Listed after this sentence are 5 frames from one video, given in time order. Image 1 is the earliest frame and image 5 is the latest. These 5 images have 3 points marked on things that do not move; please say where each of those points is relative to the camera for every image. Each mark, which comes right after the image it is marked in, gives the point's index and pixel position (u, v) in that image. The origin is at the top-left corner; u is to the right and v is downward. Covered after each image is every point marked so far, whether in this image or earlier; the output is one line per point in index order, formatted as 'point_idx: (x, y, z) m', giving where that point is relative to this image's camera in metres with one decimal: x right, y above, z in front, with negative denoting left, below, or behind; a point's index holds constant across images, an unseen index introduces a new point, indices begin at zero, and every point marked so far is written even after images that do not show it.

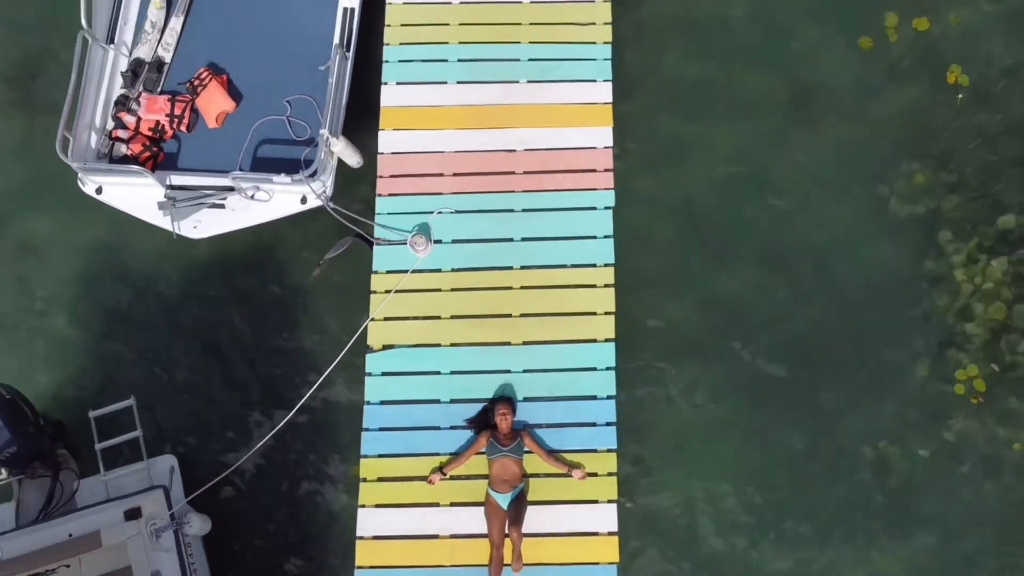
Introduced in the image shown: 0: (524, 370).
0: (+0.2, -0.9, +6.2) m
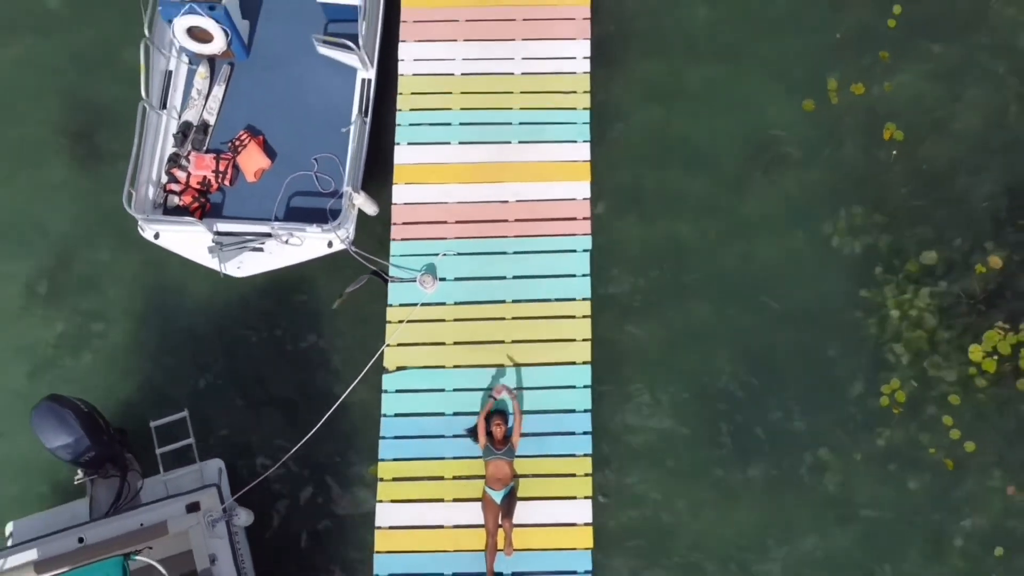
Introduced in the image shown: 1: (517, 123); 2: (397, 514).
0: (+0.1, -1.3, +7.4) m
1: (+0.1, +2.4, +7.9) m
2: (-1.5, -3.0, +7.2) m
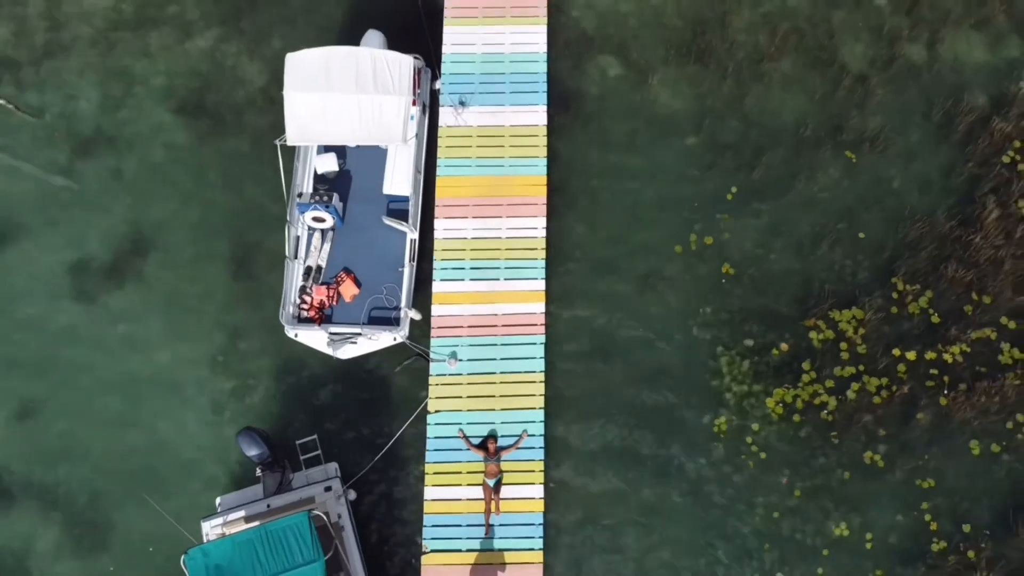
0: (-0.2, -3.2, +13.1) m
1: (-0.2, +0.5, +13.5) m
2: (-1.8, -4.8, +12.9) m
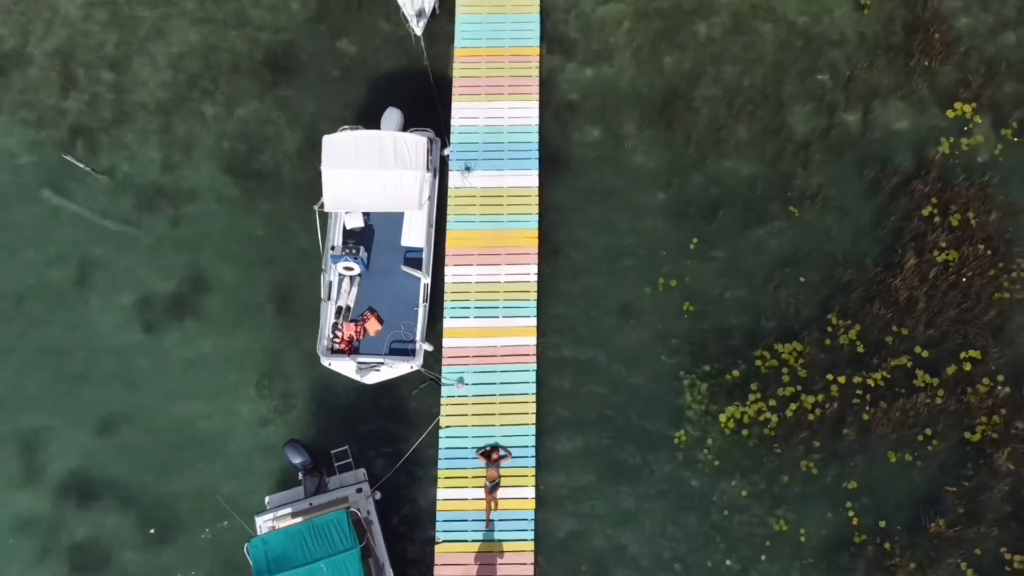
0: (-0.3, -4.3, +15.9) m
1: (-0.3, -0.6, +16.3) m
2: (-1.9, -5.9, +15.8) m
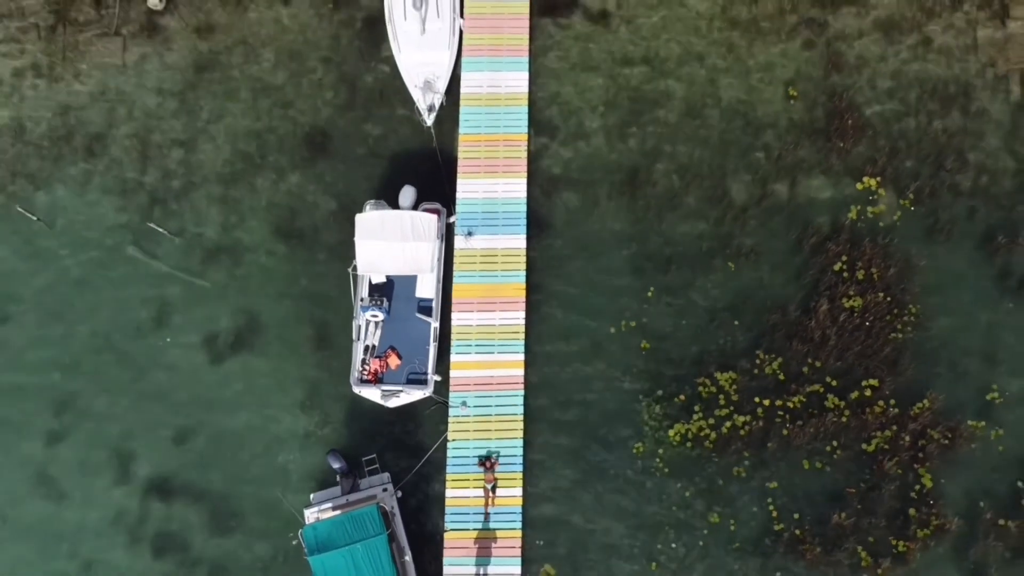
0: (-0.6, -5.8, +20.2) m
1: (-0.6, -2.1, +20.5) m
2: (-2.2, -7.5, +20.1) m
